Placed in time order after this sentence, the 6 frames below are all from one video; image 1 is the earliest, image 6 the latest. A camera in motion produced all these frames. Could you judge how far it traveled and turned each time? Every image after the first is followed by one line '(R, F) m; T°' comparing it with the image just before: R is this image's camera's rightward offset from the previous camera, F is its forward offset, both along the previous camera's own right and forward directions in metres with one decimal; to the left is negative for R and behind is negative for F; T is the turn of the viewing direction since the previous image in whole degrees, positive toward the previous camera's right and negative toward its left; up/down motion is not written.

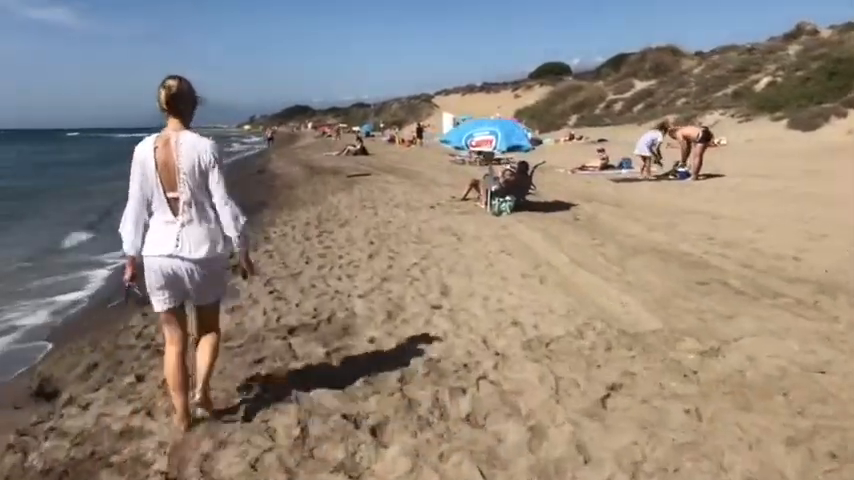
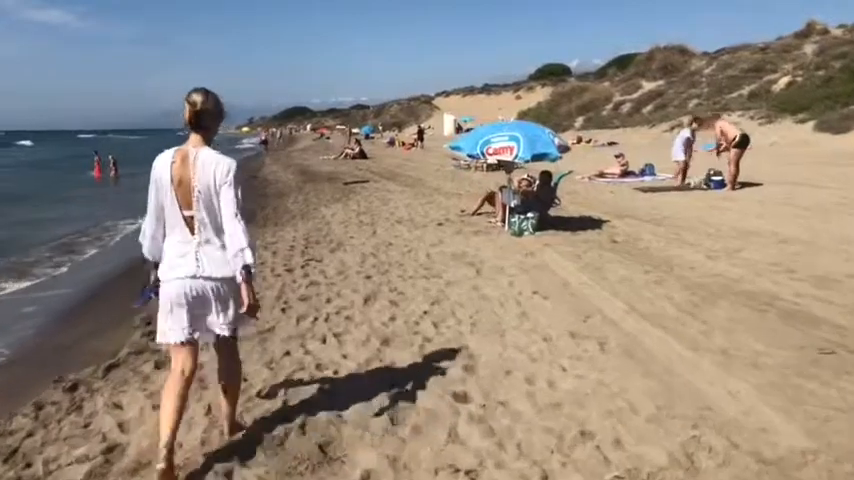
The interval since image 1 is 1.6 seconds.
(-0.4, +2.2) m; 0°
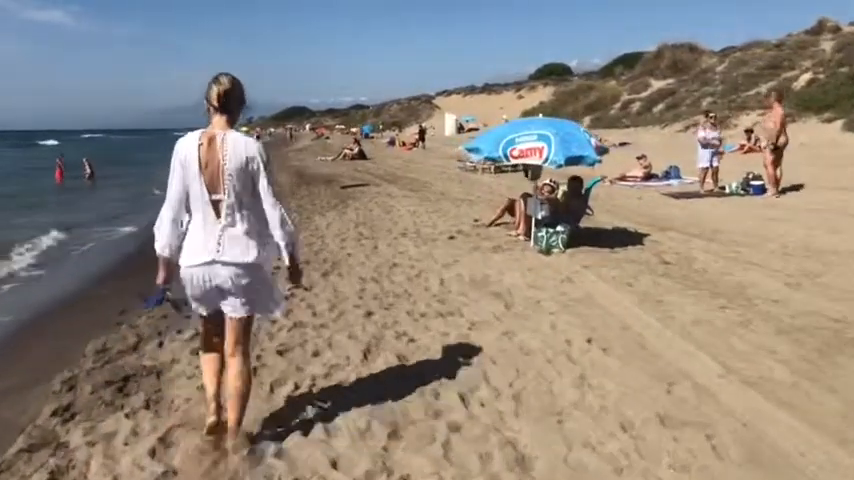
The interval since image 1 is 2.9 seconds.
(-0.4, +1.9) m; 0°
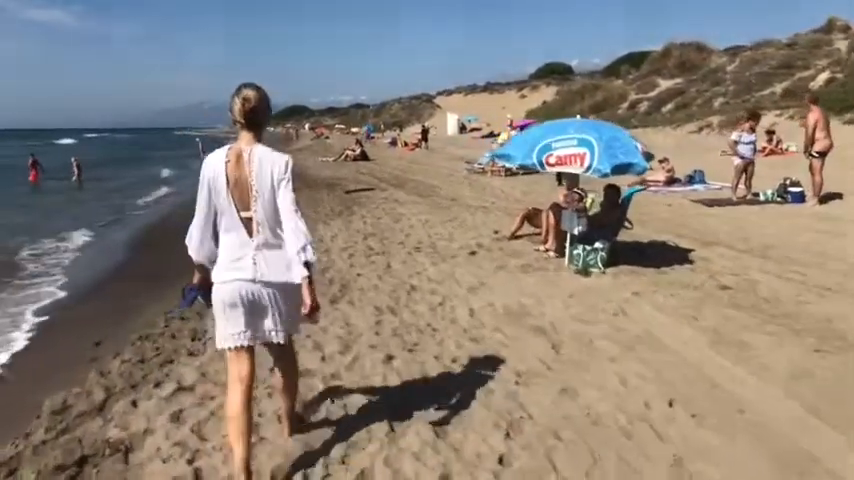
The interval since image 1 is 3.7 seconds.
(-0.7, +1.2) m; 0°
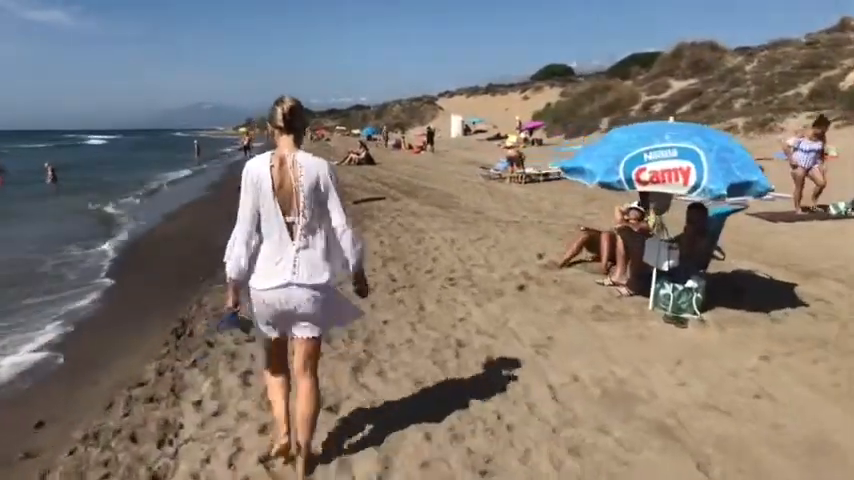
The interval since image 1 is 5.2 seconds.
(-1.2, +2.0) m; 0°
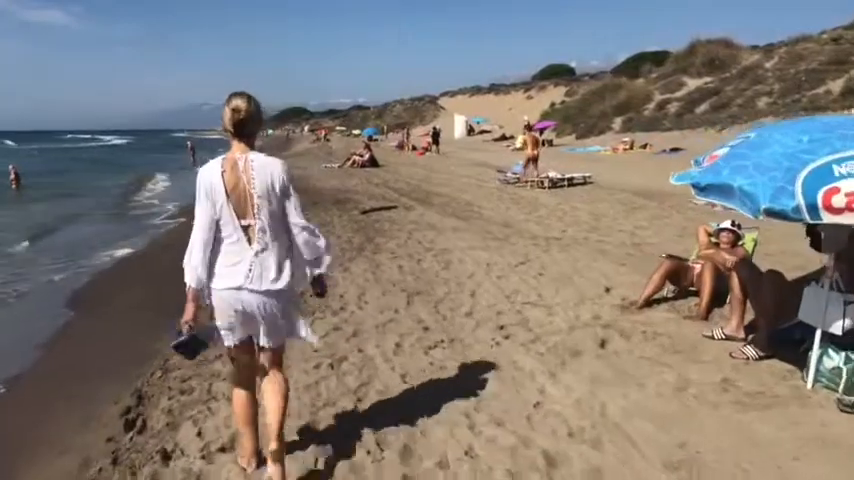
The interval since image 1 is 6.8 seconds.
(-1.1, +2.3) m; 0°
